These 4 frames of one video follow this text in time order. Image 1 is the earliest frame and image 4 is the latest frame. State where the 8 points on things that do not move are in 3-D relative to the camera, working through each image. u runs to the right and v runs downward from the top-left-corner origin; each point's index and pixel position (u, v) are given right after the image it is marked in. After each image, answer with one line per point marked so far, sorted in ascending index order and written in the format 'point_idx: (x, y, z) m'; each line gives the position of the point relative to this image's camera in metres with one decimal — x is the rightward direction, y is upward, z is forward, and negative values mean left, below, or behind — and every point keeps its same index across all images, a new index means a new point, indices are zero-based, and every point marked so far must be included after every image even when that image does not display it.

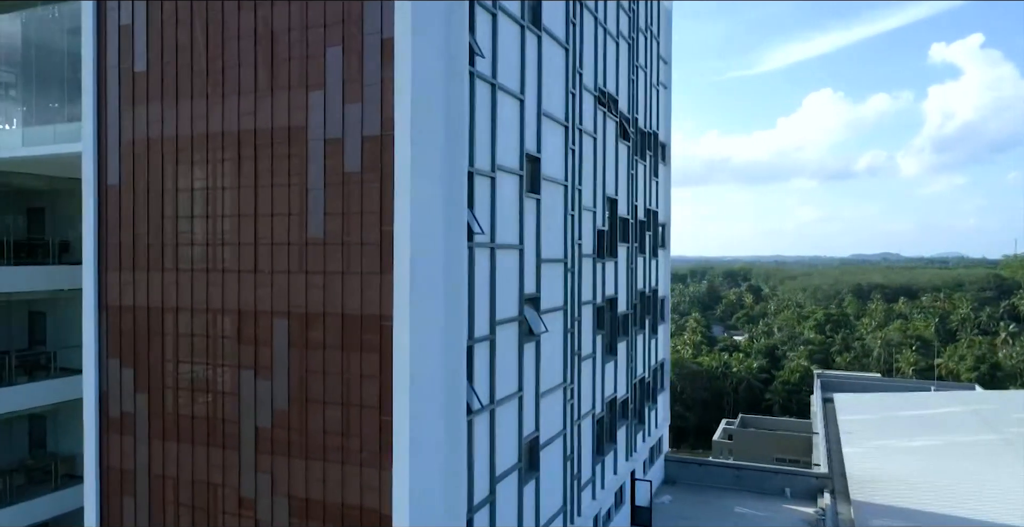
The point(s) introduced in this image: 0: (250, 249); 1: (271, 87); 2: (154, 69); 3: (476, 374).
0: (-3.7, +0.2, +9.3) m
1: (-3.3, +2.4, +9.1) m
2: (-5.3, +2.9, +9.8) m
3: (-0.5, -1.6, +9.8) m
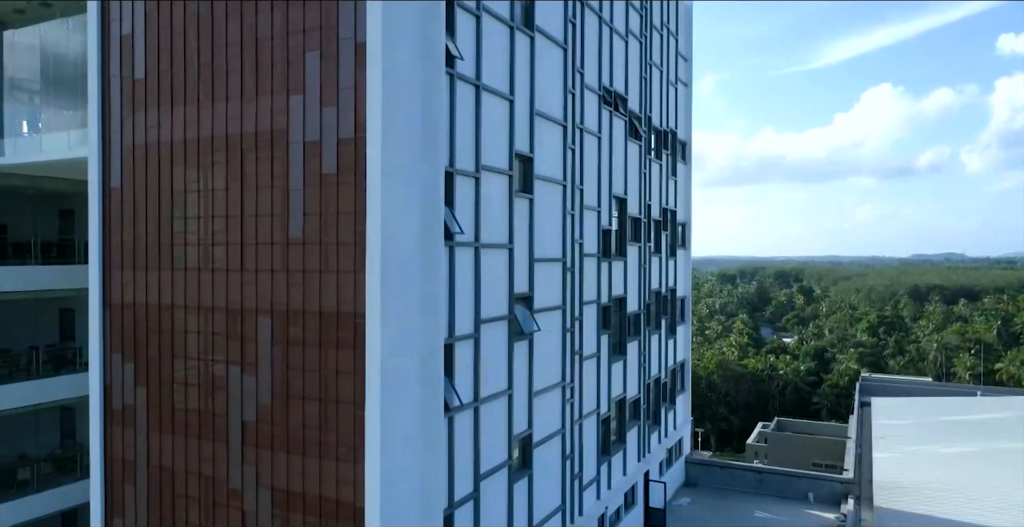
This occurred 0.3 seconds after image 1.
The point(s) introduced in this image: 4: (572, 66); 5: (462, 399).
0: (-4.0, +0.2, +9.6) m
1: (-3.7, +2.4, +9.5) m
2: (-5.6, +2.9, +10.3) m
3: (-0.8, -1.6, +9.9) m
4: (+1.3, +4.2, +14.1) m
5: (-0.8, -2.1, +10.1) m
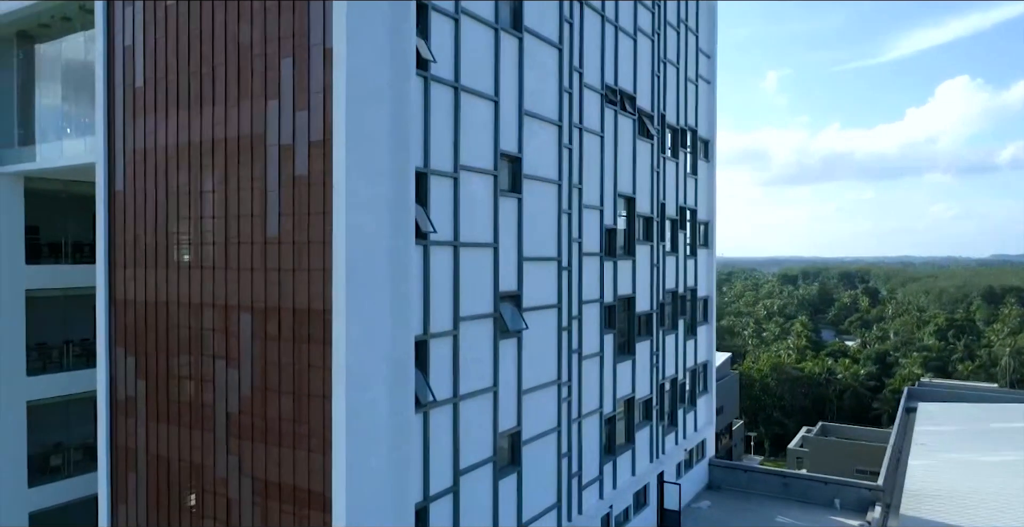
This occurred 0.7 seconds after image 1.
0: (-4.4, +0.2, +10.1) m
1: (-4.1, +2.5, +9.9) m
2: (-5.9, +2.9, +10.9) m
3: (-1.2, -1.6, +10.1) m
4: (+1.2, +4.2, +14.2) m
5: (-1.1, -2.0, +10.3) m
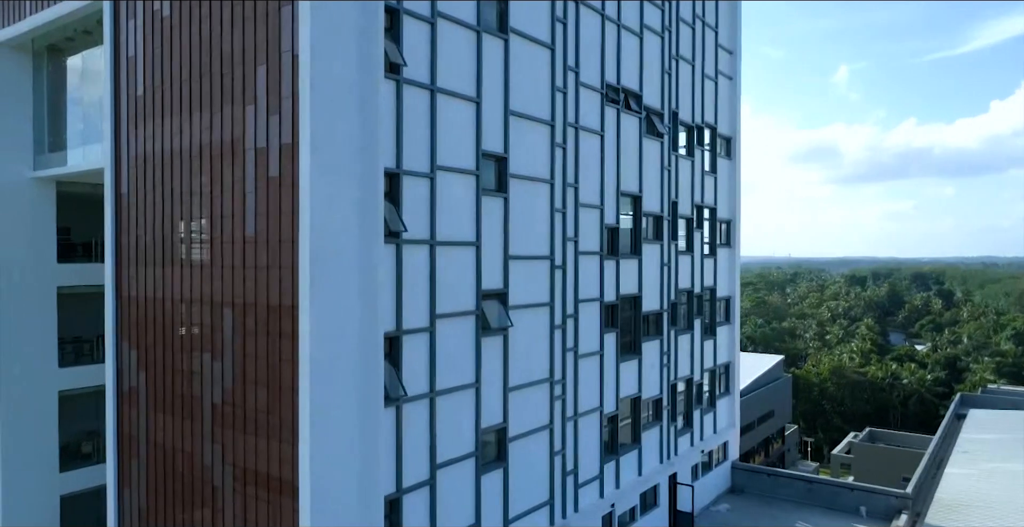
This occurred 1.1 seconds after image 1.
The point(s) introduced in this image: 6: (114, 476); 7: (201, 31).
0: (-4.8, +0.3, +10.6) m
1: (-4.5, +2.5, +10.4) m
2: (-6.3, +2.9, +11.5) m
3: (-1.6, -1.6, +10.4) m
4: (+1.1, +4.3, +14.2) m
5: (-1.6, -2.0, +10.5) m
6: (-7.4, -3.9, +12.3) m
7: (-5.0, +3.7, +10.7) m
